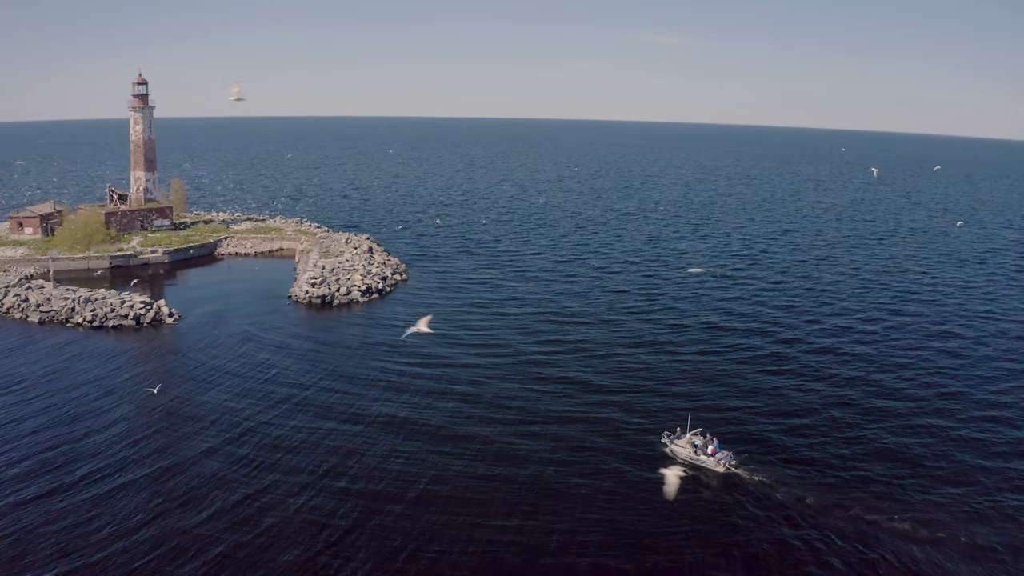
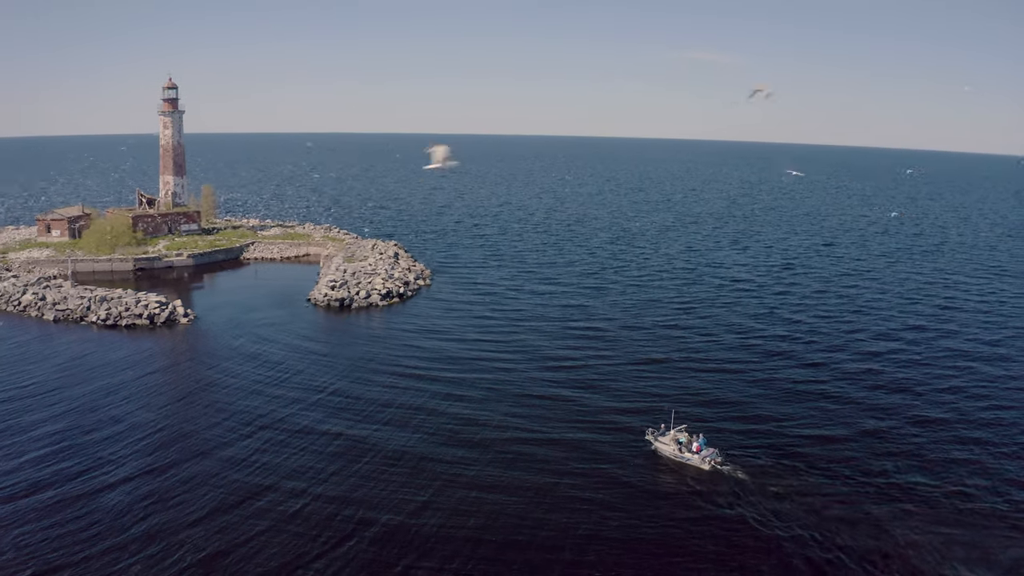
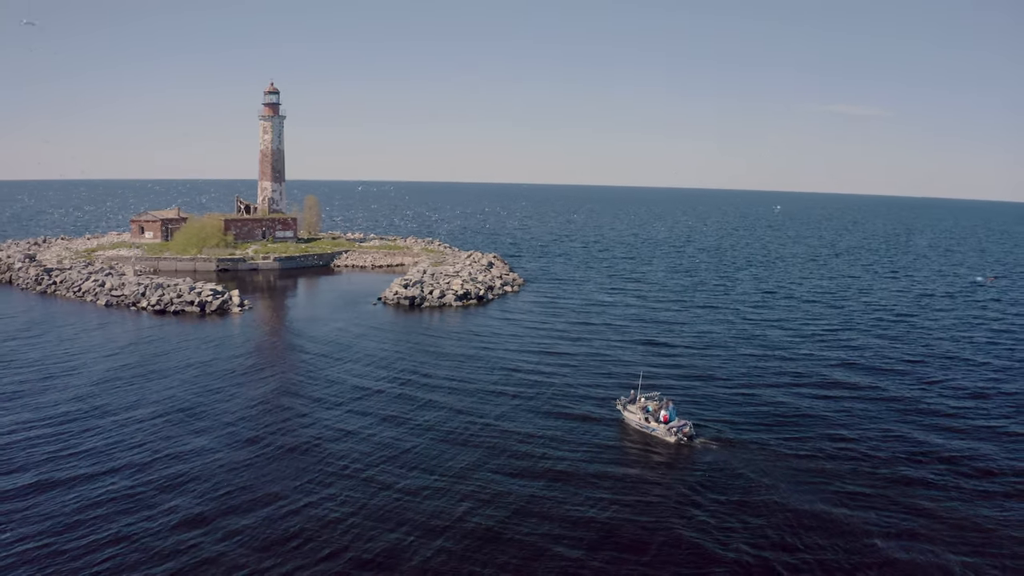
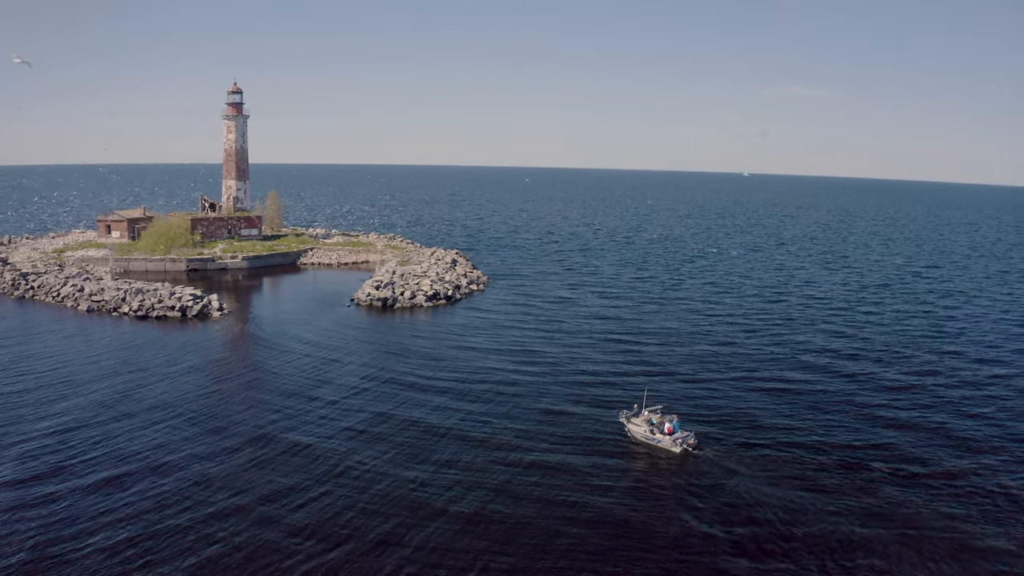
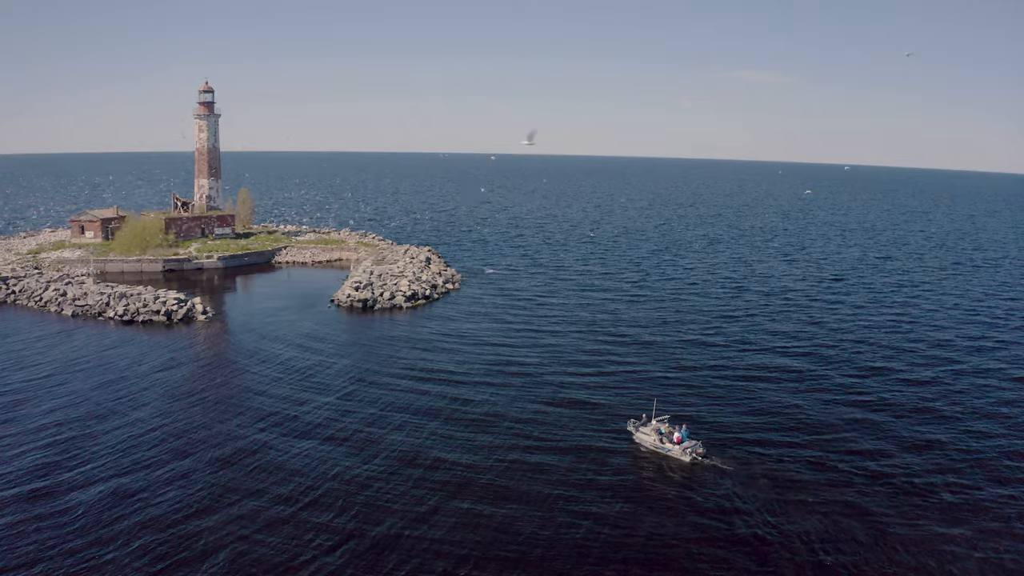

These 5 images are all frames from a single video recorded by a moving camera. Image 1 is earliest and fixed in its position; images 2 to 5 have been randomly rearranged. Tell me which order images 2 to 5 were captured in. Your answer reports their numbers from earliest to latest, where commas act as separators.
2, 5, 4, 3
